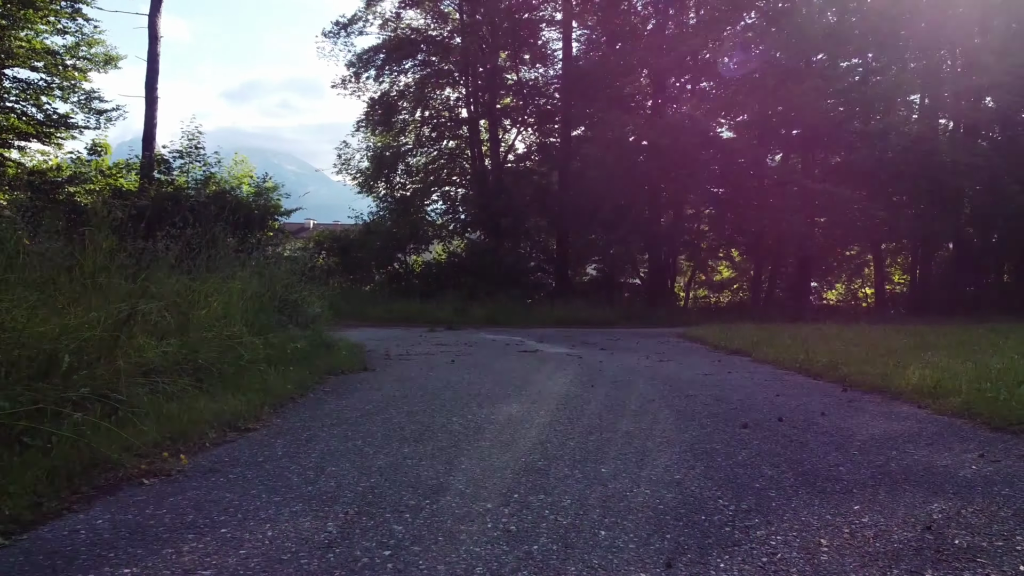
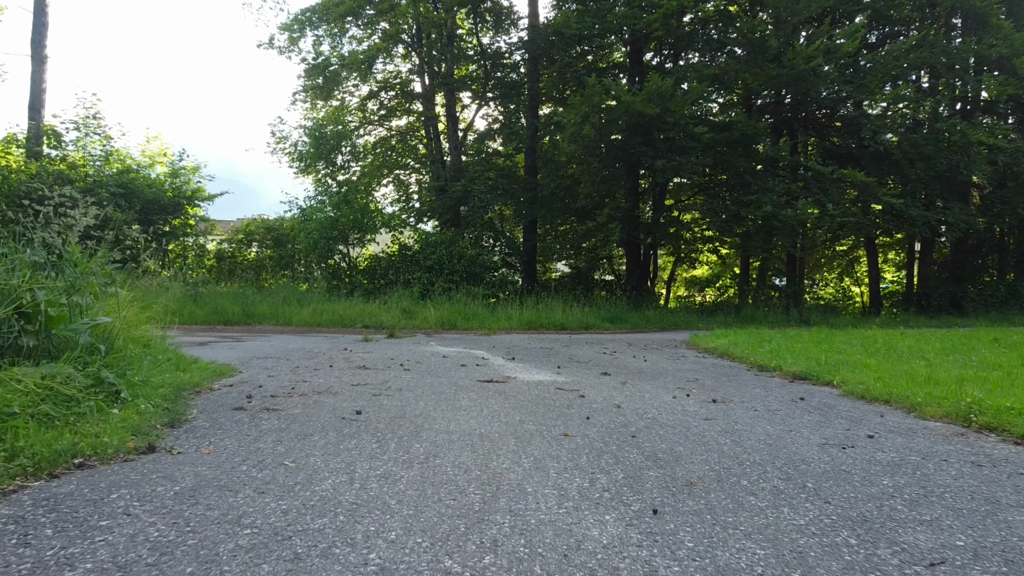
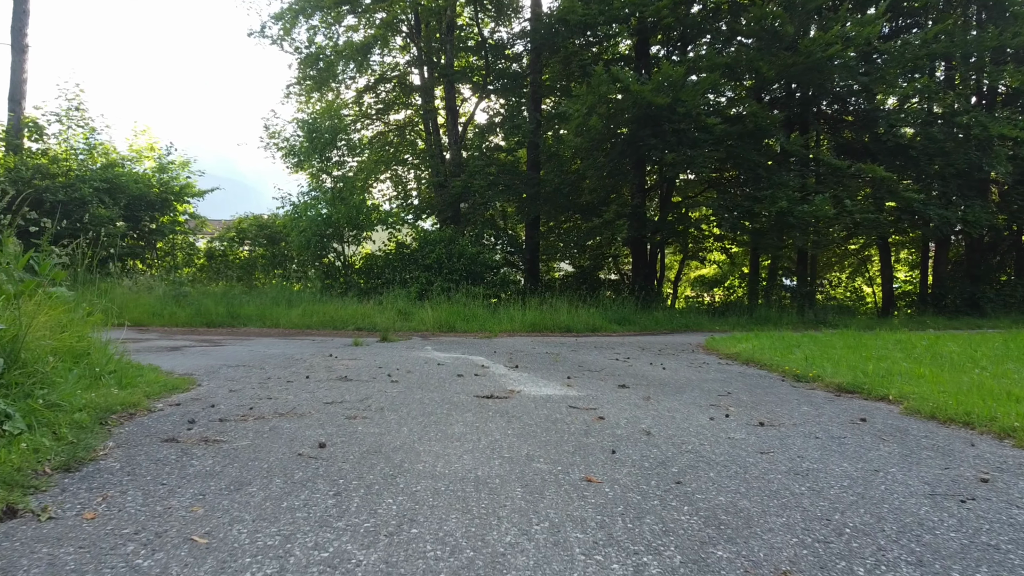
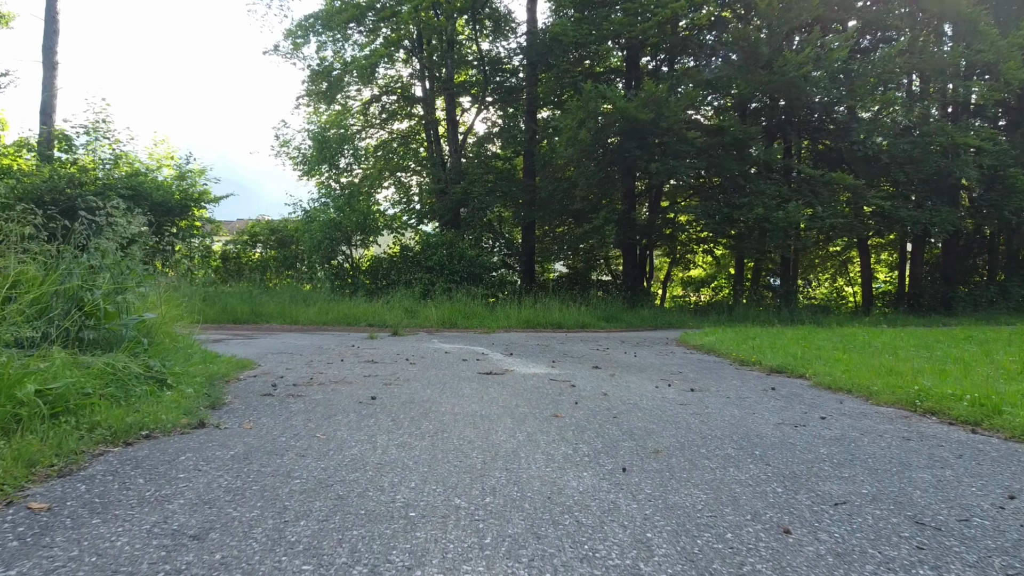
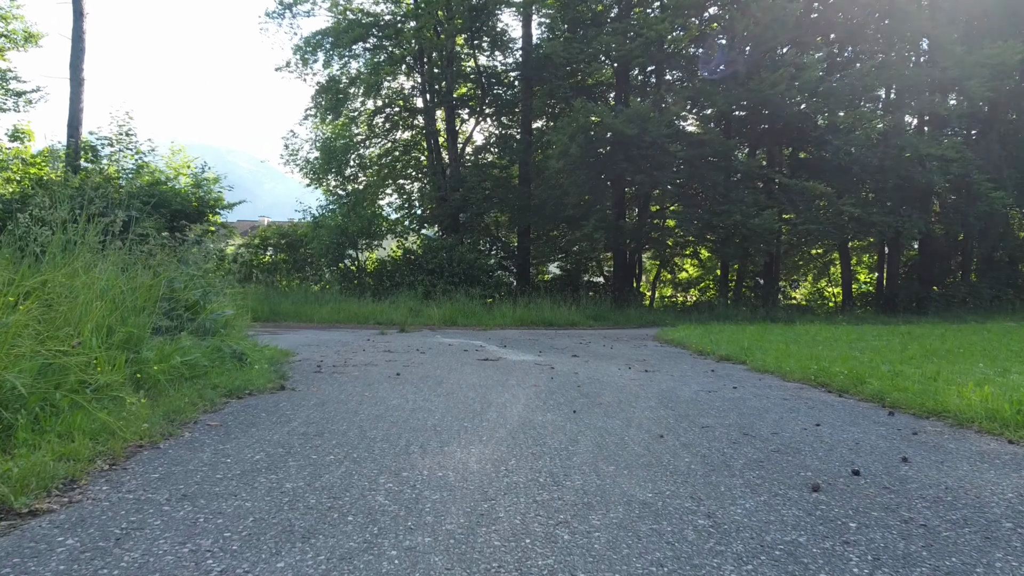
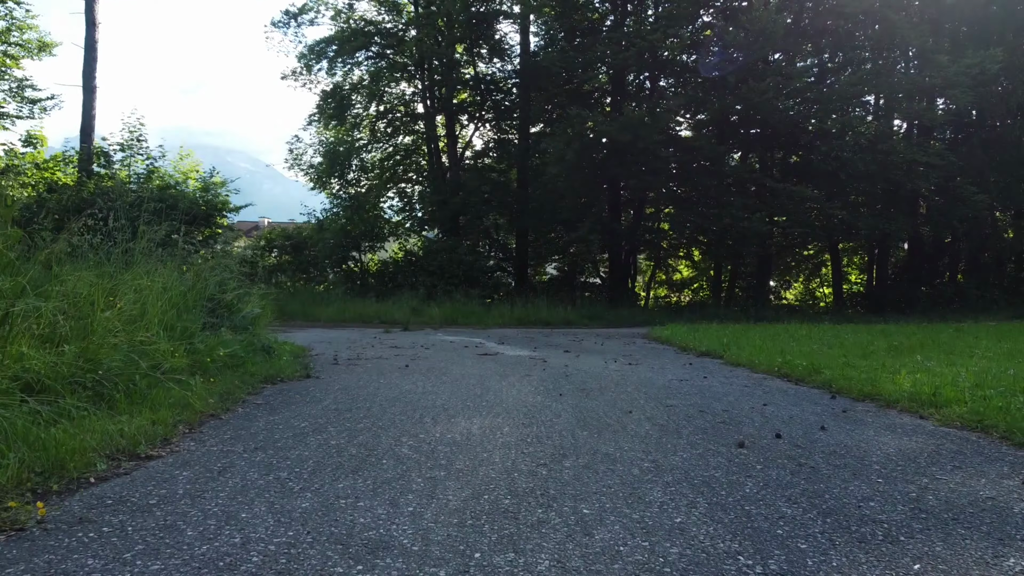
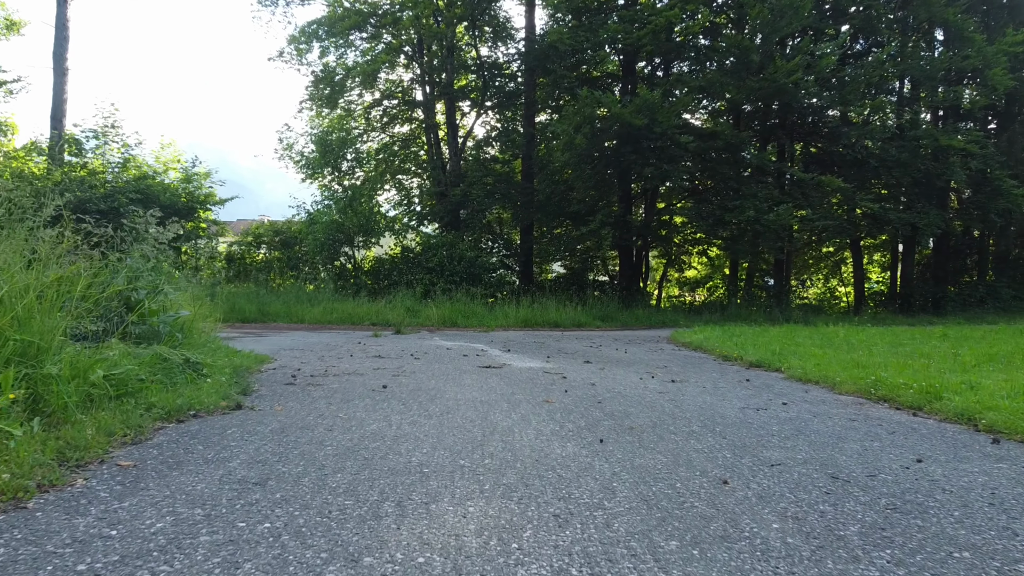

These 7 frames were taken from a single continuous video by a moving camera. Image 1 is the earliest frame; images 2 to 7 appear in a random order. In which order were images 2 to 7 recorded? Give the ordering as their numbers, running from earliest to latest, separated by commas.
6, 5, 7, 4, 2, 3
